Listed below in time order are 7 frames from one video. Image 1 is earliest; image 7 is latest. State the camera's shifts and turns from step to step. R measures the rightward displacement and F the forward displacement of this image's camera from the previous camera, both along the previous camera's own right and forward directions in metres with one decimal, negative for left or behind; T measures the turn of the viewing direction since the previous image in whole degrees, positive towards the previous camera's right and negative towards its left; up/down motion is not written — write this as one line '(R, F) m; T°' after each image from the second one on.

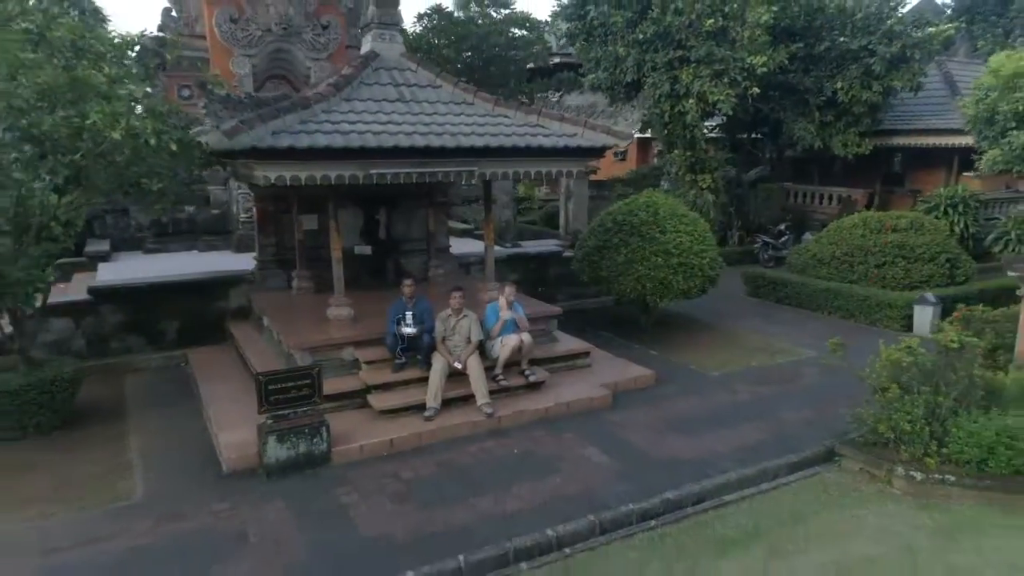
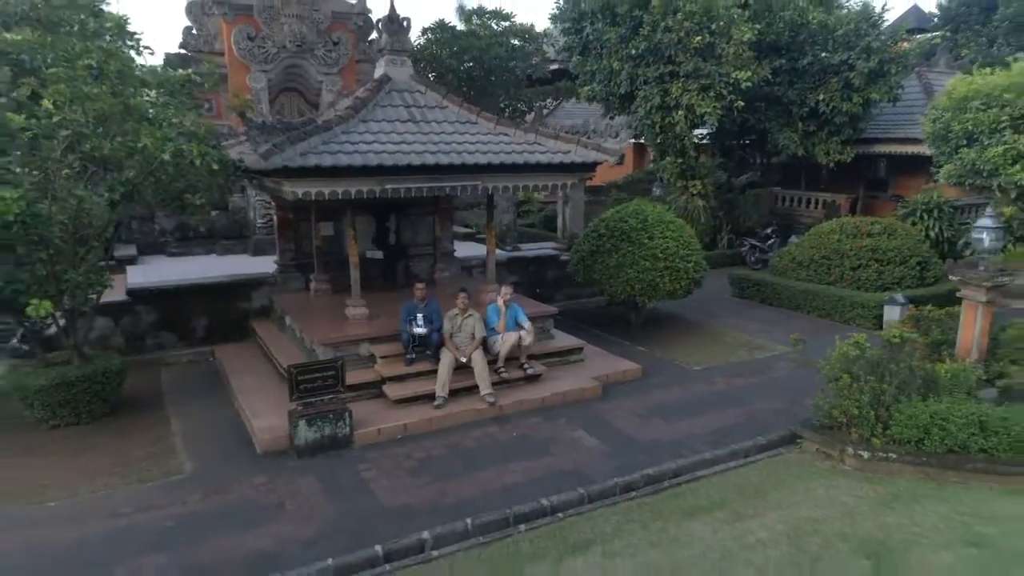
(0.0, -0.8) m; 0°
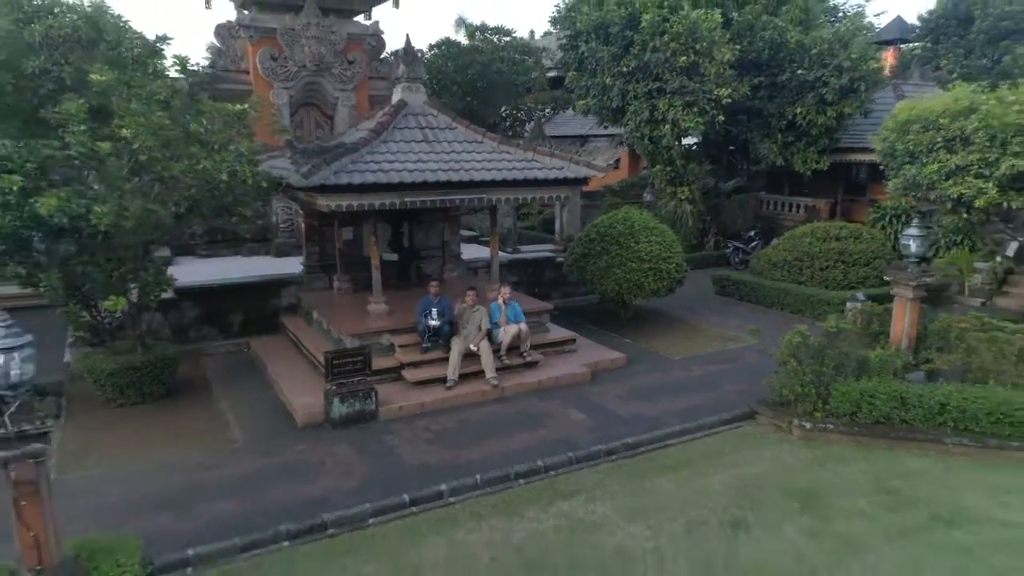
(0.0, -1.2) m; 0°
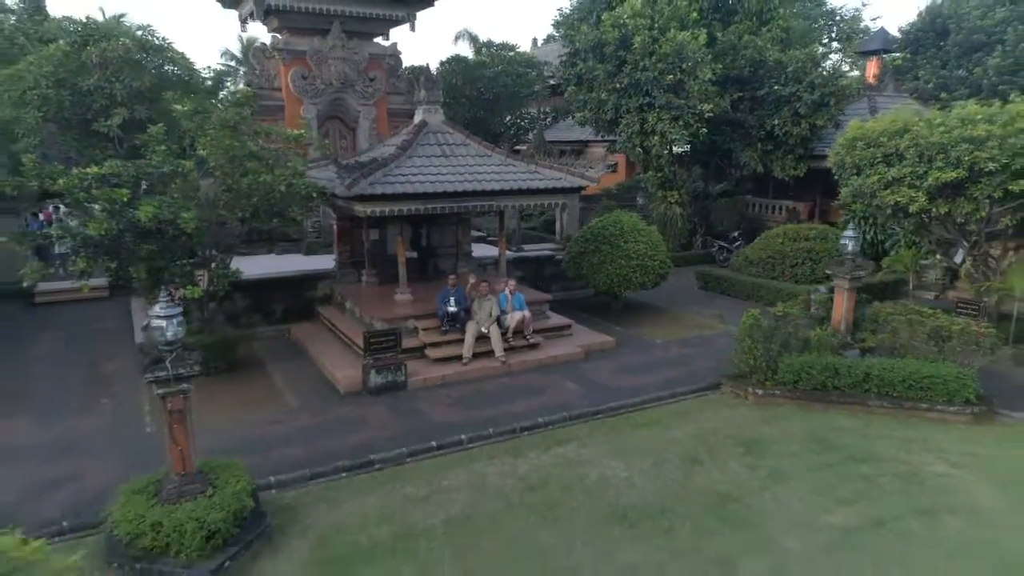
(0.0, -1.7) m; 0°
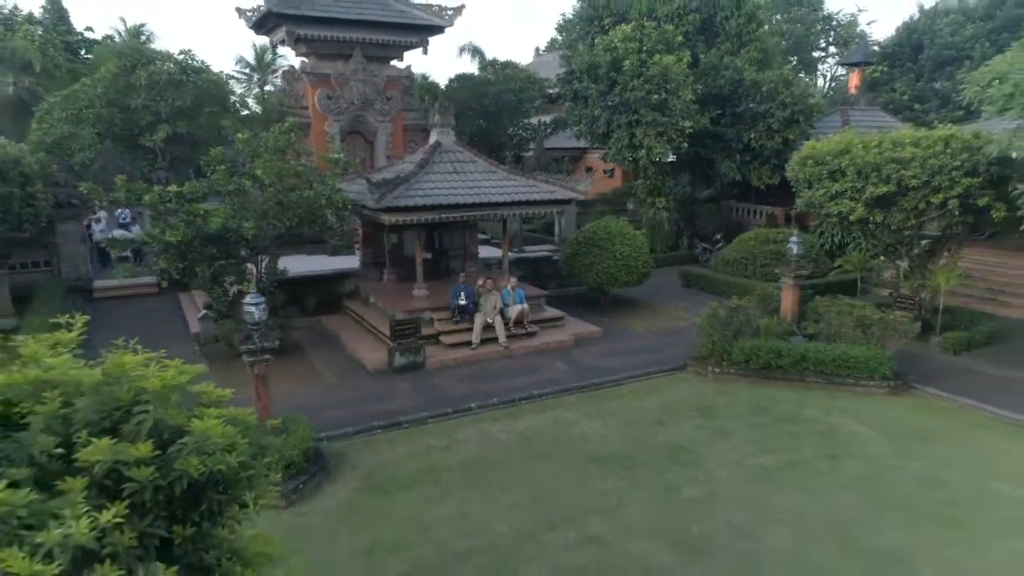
(0.0, -1.9) m; 0°
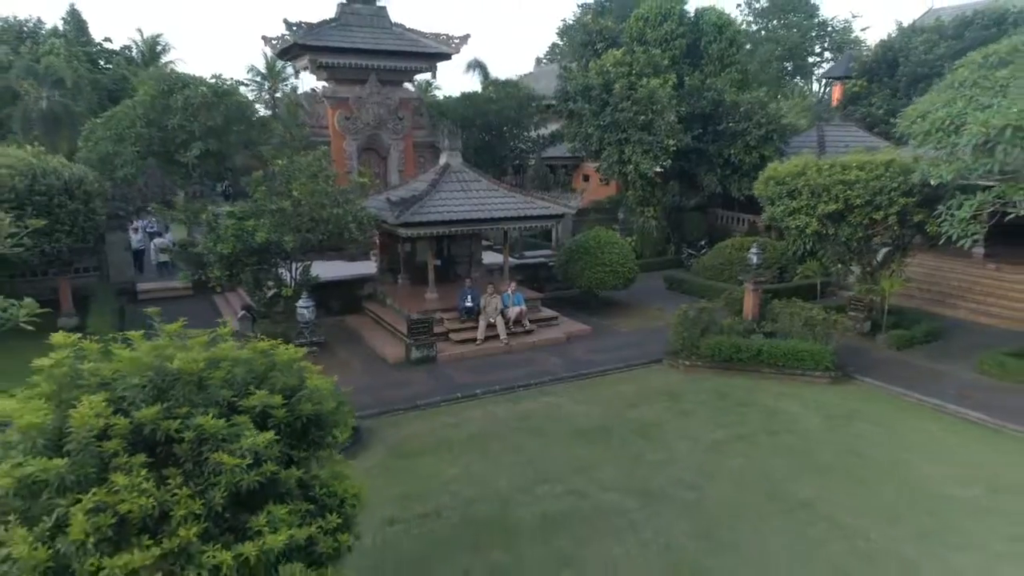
(0.0, -1.9) m; 0°
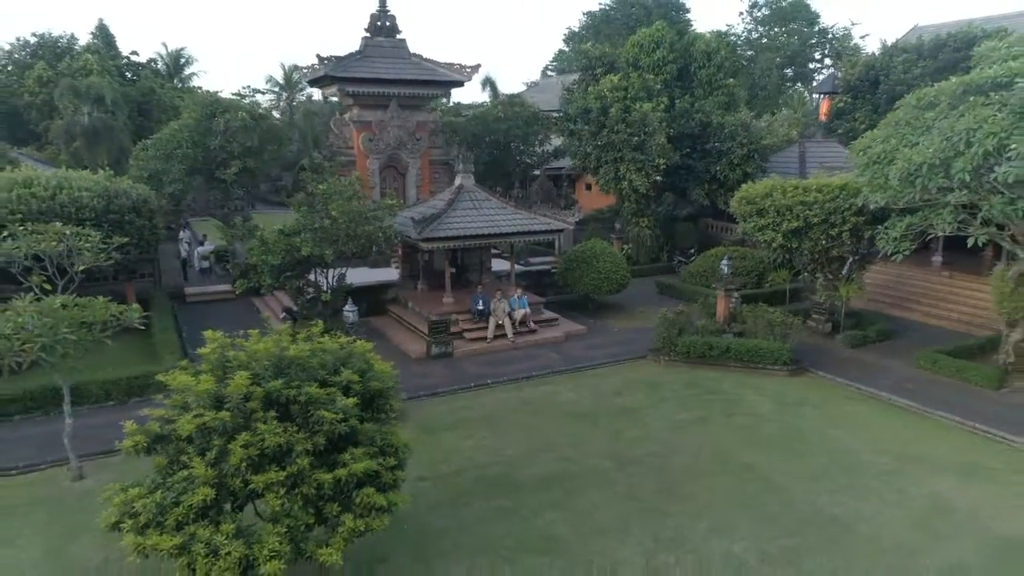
(0.0, -2.2) m; -1°
